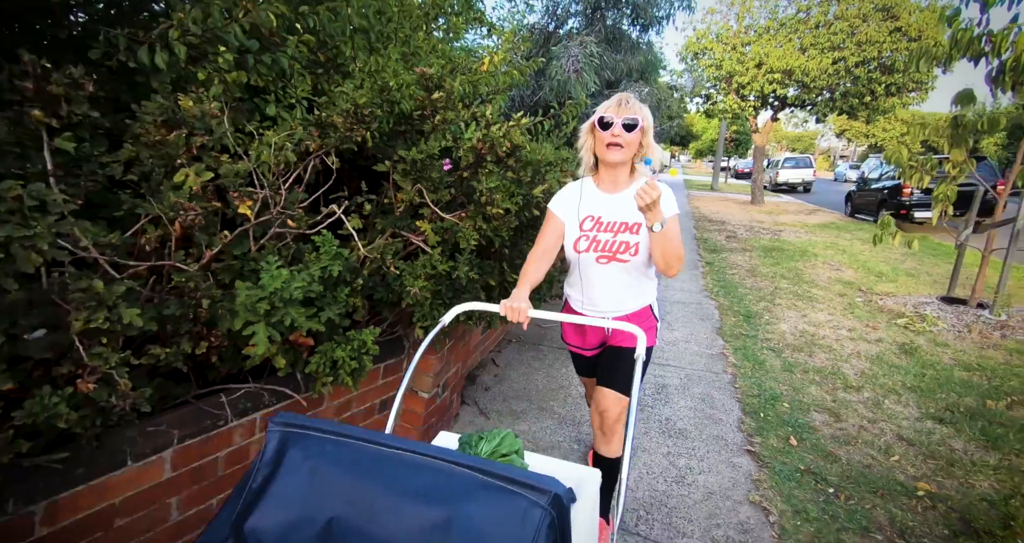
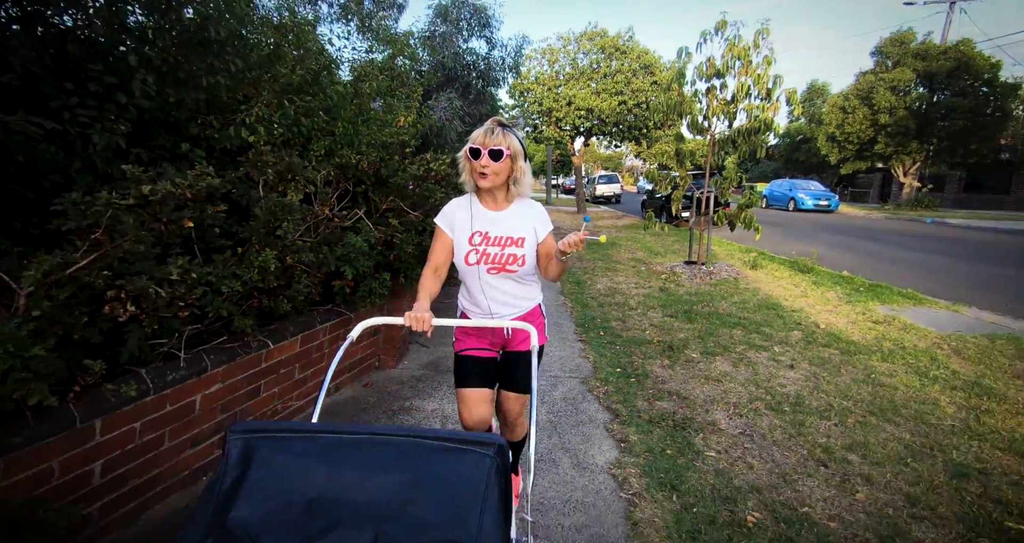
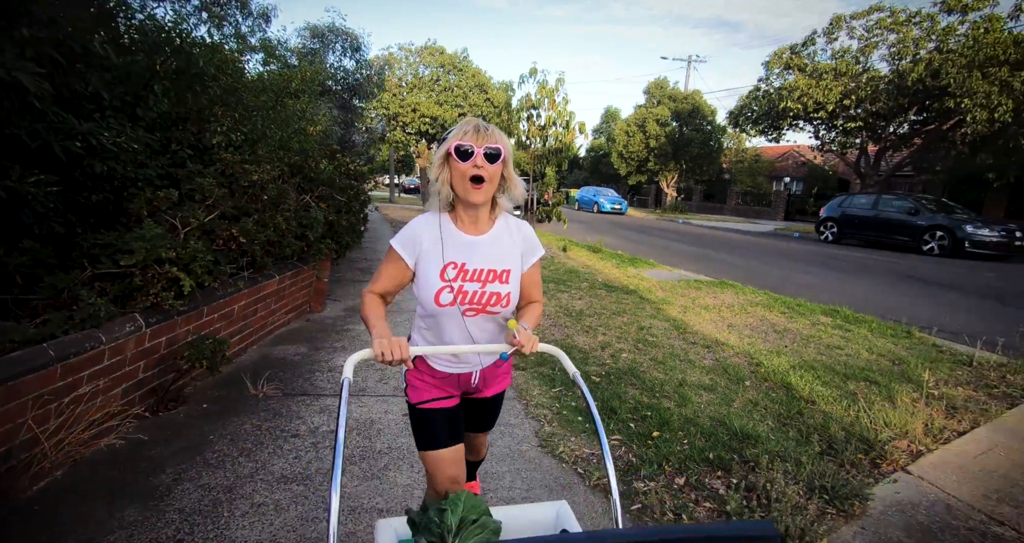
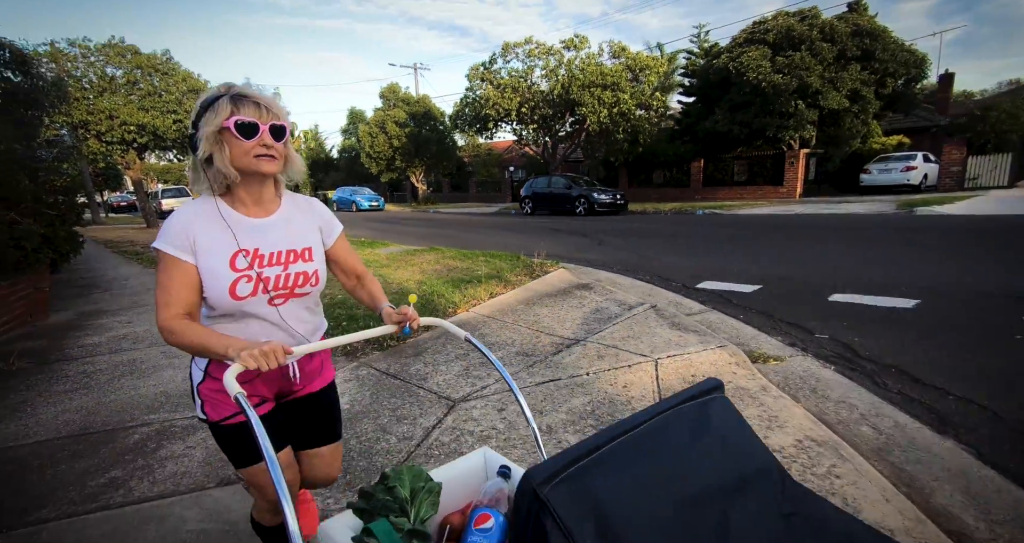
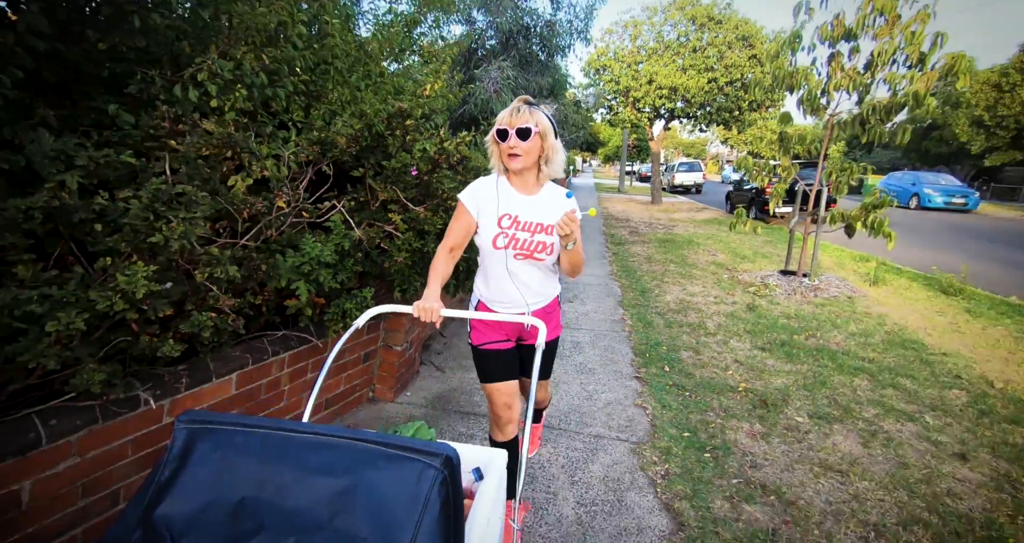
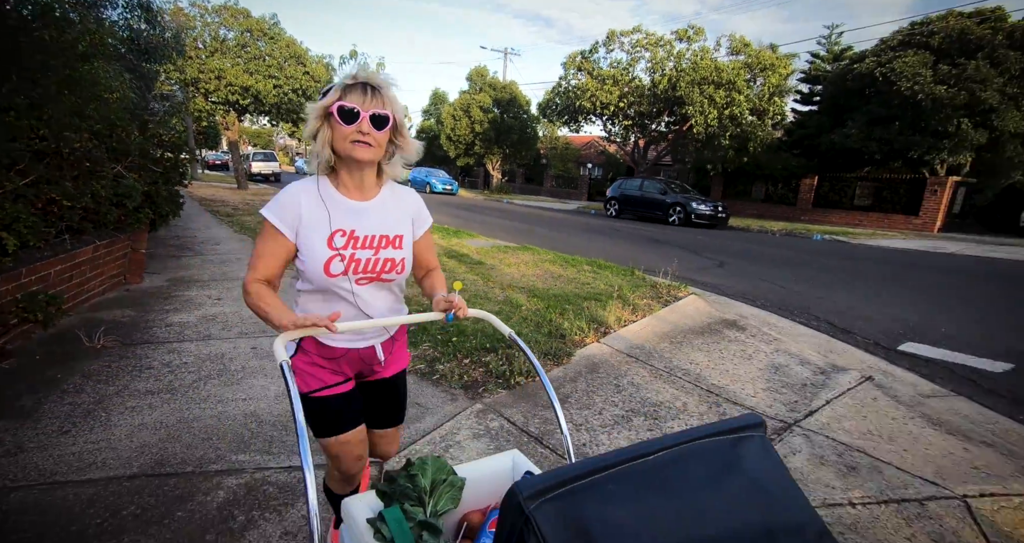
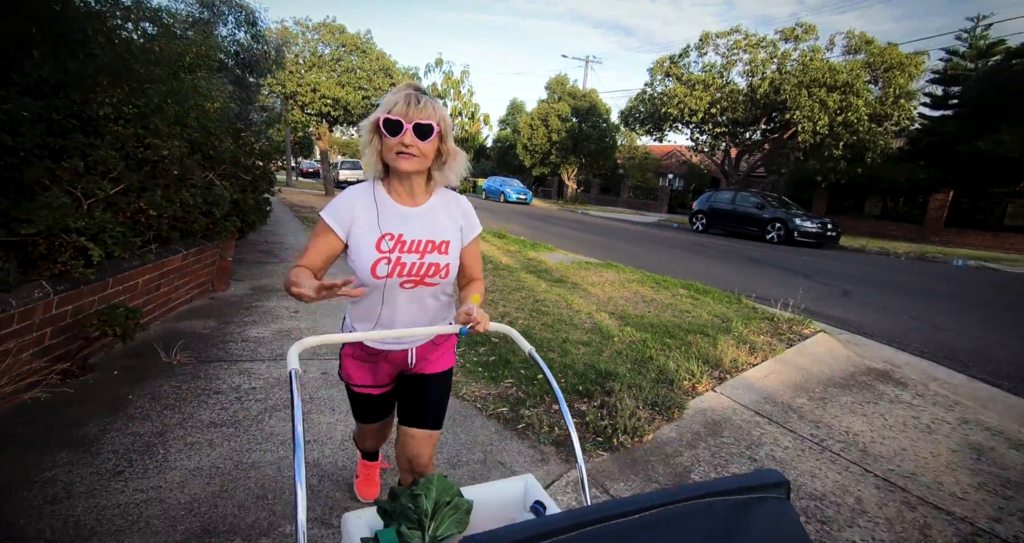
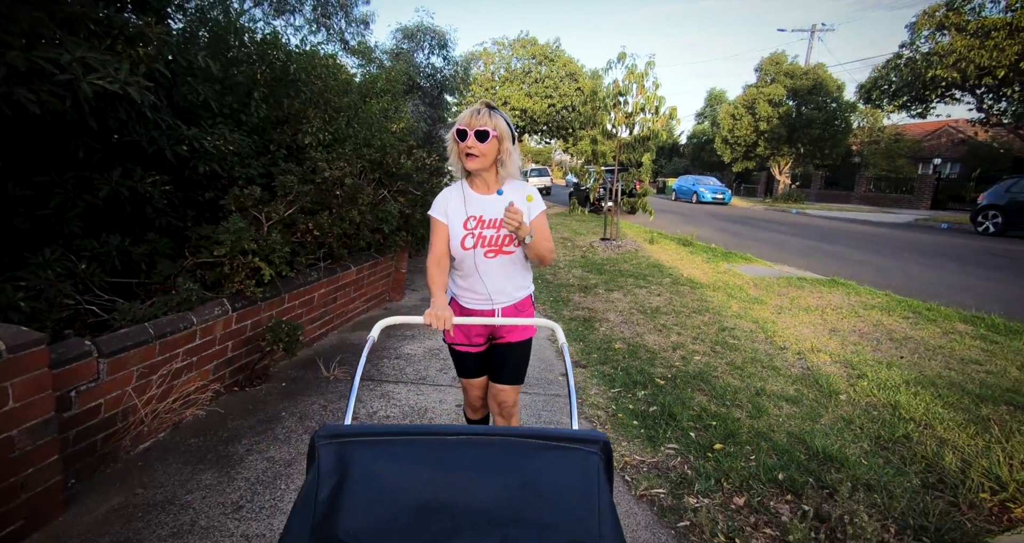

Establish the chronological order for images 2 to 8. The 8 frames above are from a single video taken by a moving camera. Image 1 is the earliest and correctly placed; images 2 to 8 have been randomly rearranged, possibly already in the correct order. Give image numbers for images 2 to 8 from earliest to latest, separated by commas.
5, 2, 8, 3, 7, 6, 4
